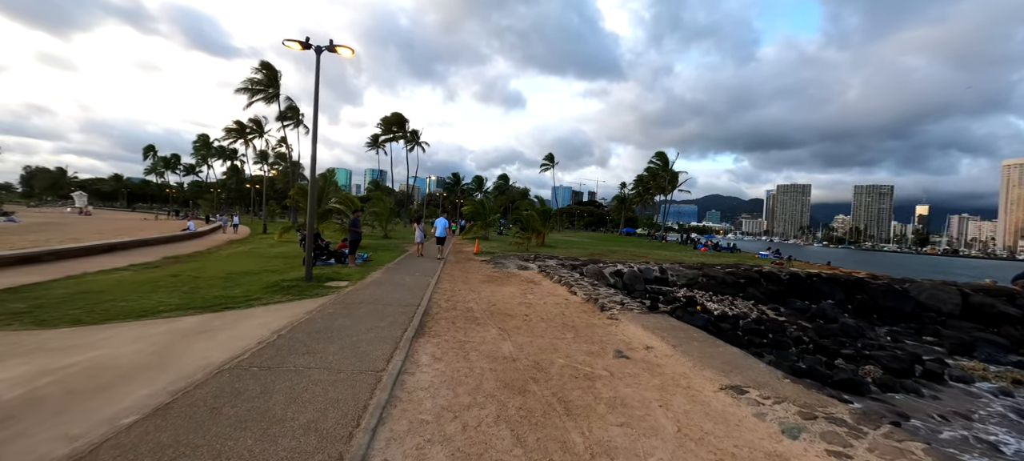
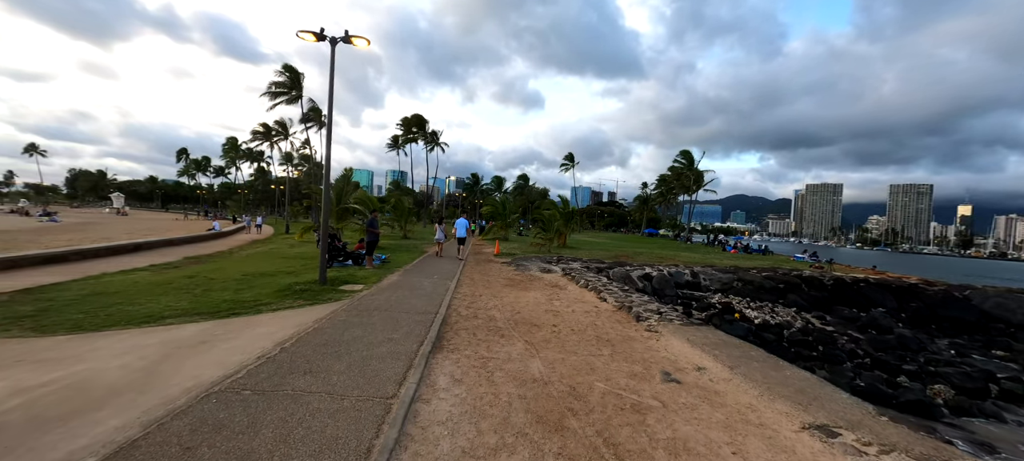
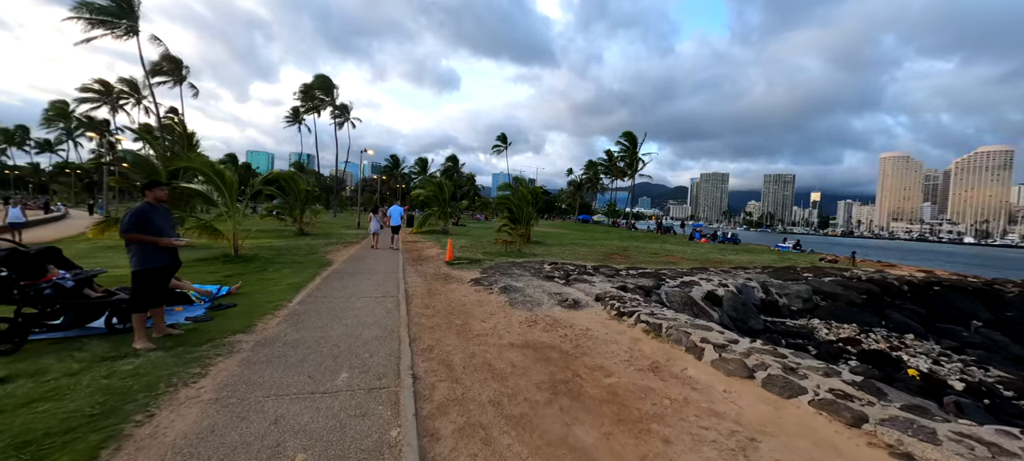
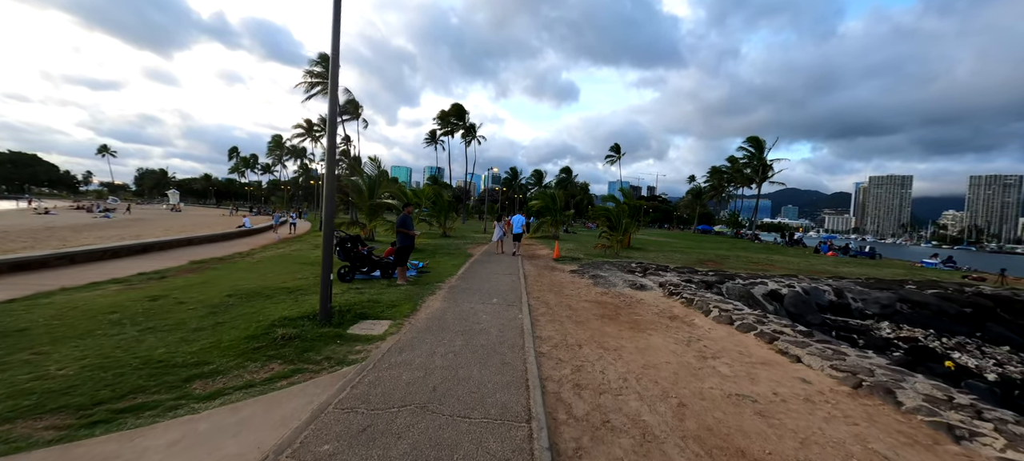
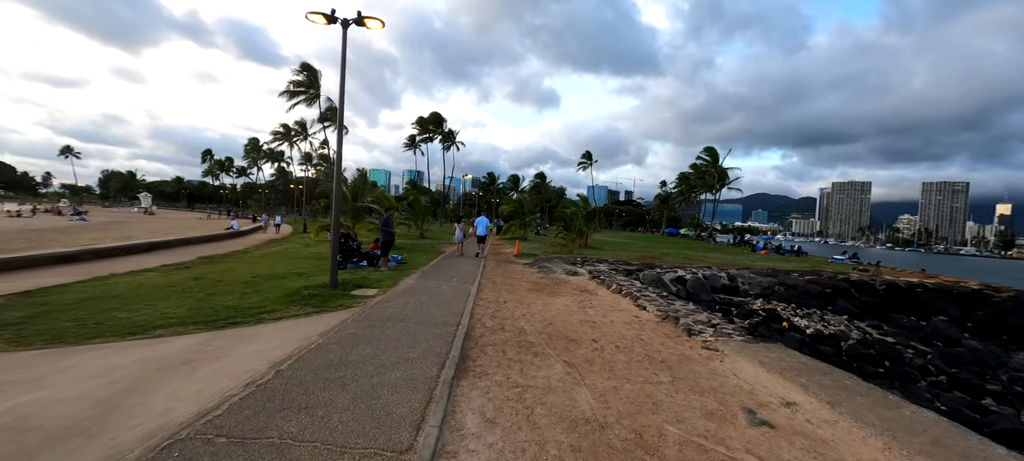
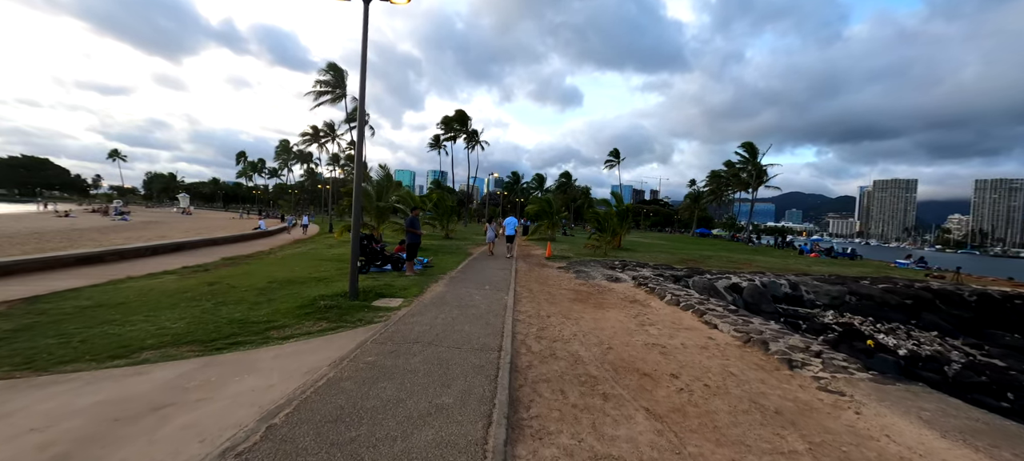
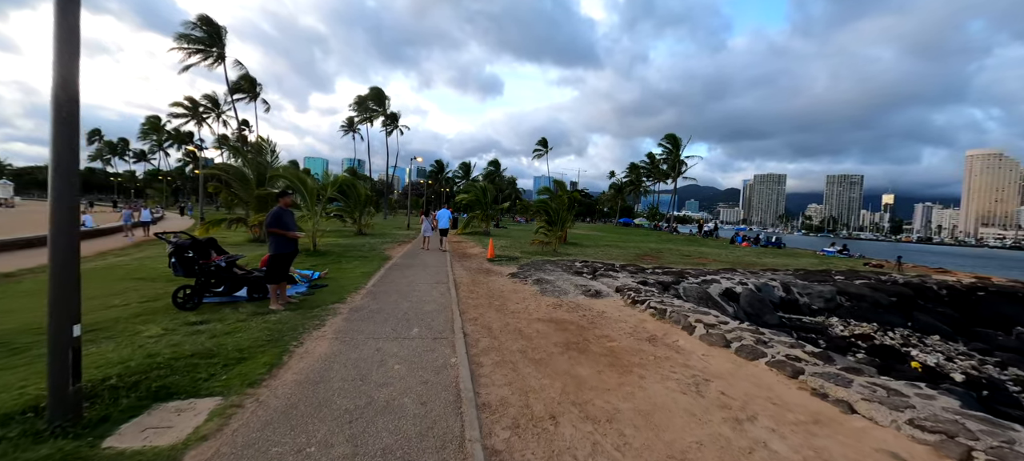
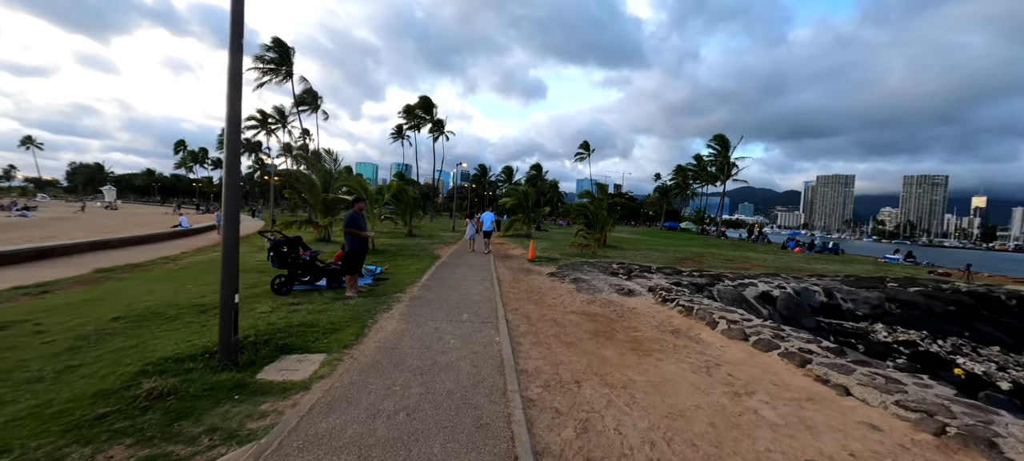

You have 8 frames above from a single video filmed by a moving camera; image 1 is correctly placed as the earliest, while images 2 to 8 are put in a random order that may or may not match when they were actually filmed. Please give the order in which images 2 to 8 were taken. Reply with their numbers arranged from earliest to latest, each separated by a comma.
2, 5, 6, 4, 8, 7, 3
